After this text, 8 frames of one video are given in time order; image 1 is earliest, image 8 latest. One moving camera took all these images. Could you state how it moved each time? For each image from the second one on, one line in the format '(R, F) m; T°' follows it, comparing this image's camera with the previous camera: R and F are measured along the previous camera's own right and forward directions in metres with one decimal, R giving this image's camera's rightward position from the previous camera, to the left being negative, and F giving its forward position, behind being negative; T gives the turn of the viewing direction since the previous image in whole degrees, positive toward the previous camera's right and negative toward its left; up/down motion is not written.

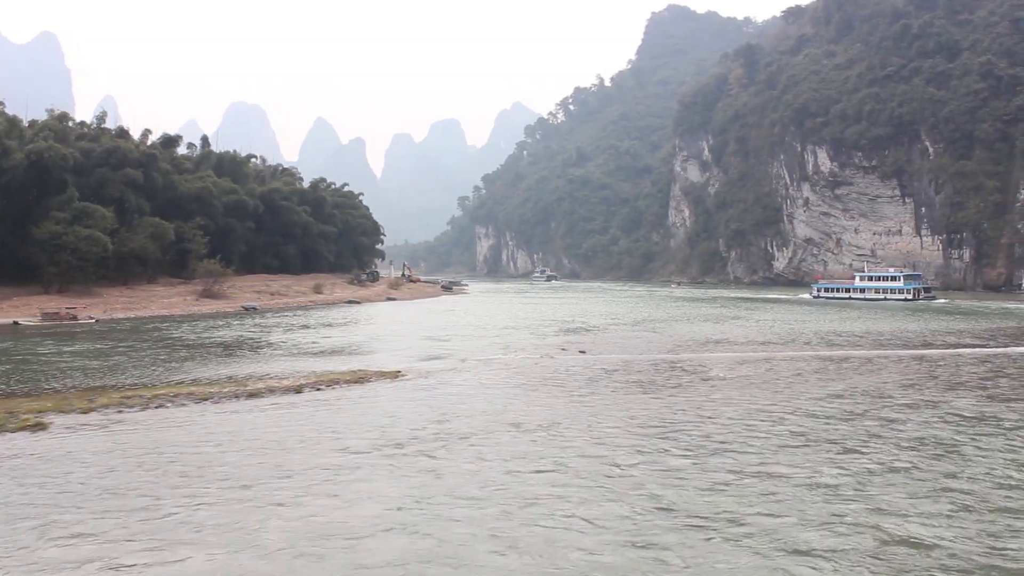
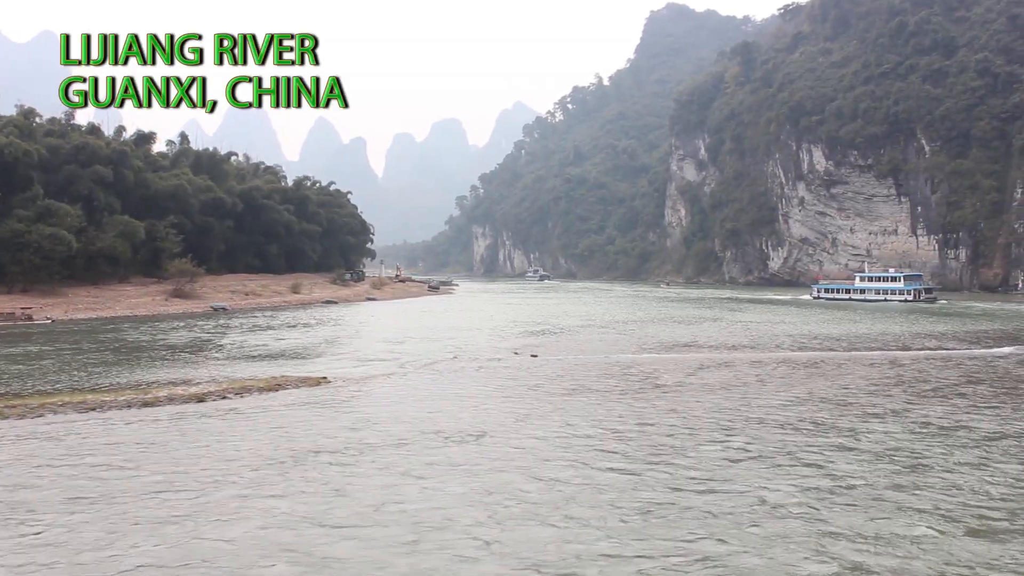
(+1.0, +0.9) m; 0°
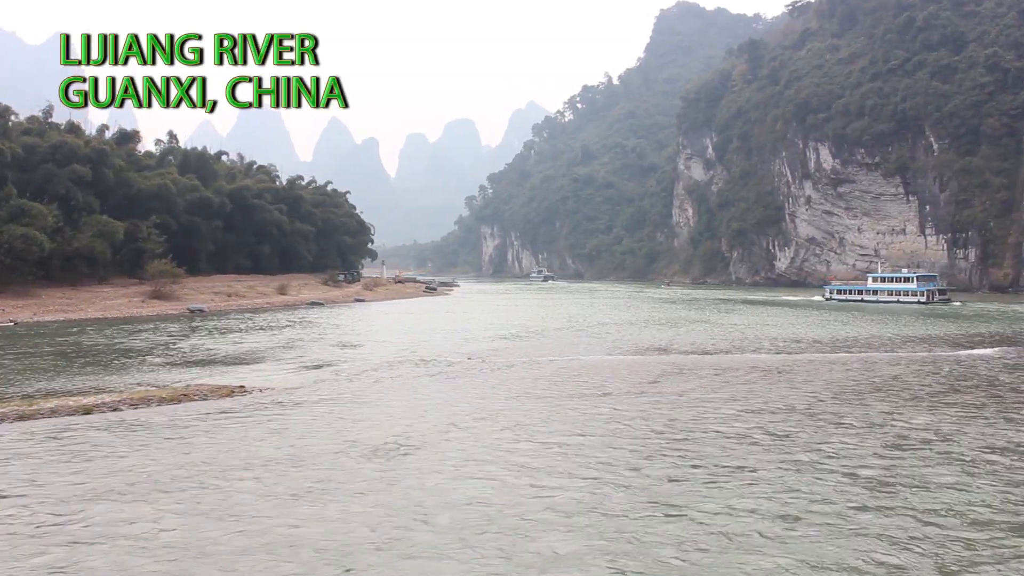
(+1.1, +1.0) m; -1°
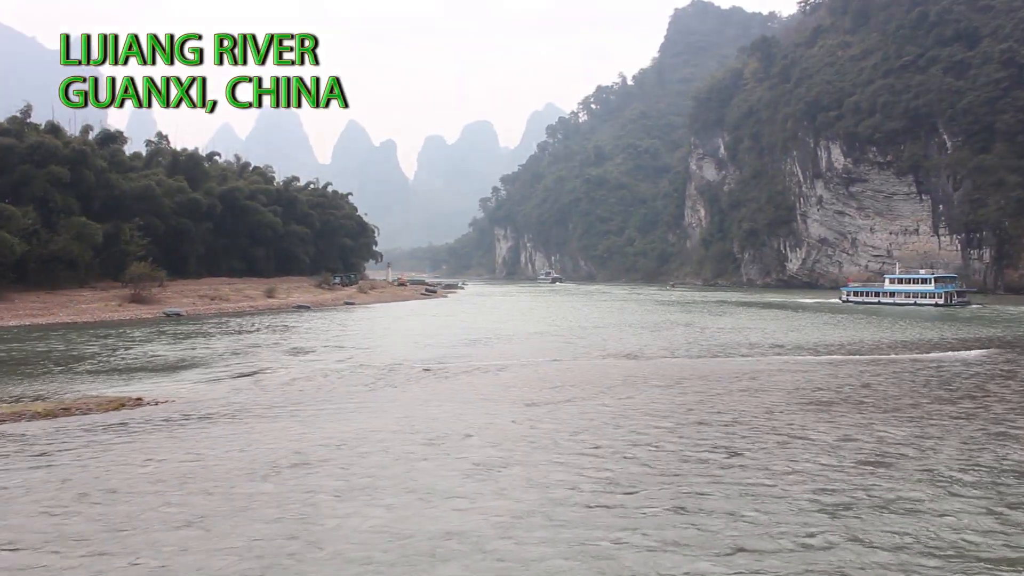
(+1.3, +1.1) m; -1°
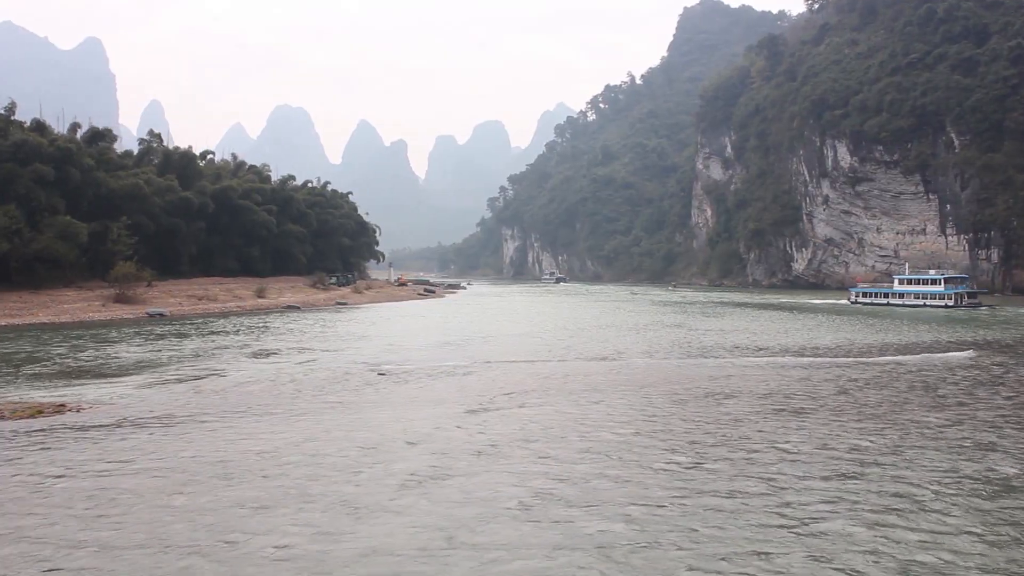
(+0.8, +0.7) m; -1°
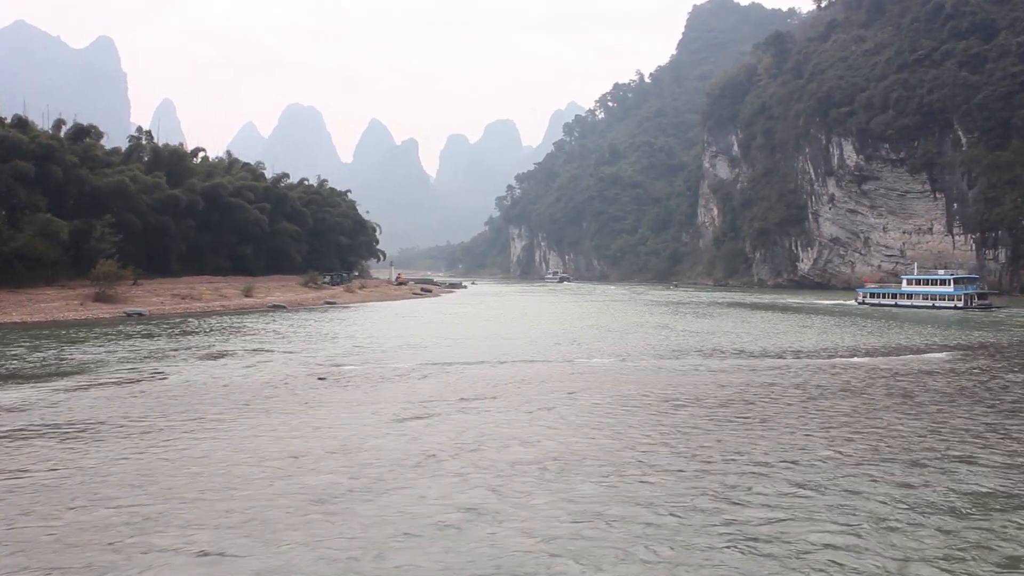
(+0.9, +0.8) m; -1°
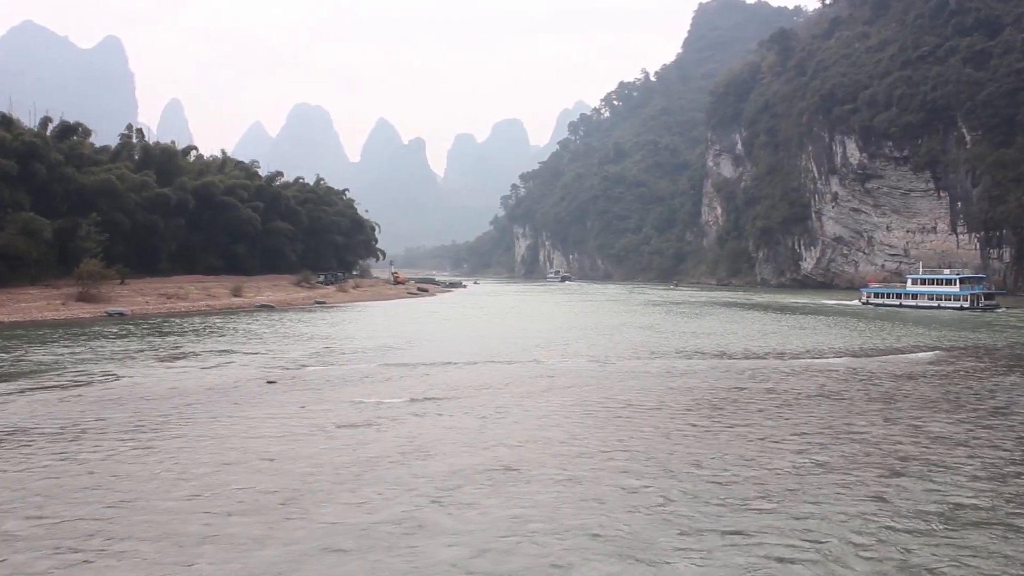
(+0.7, +0.6) m; -1°
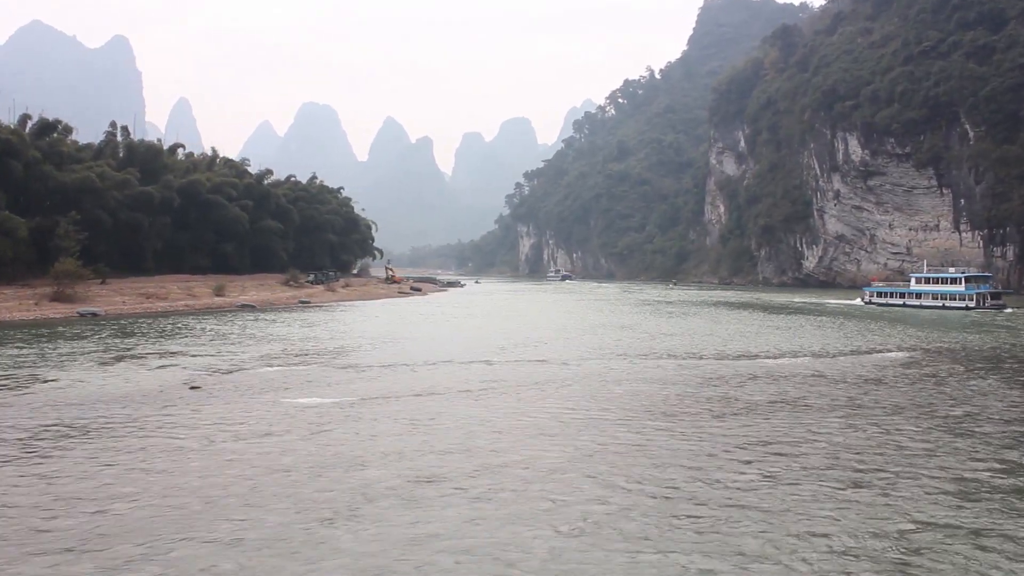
(+0.9, +0.8) m; -1°
